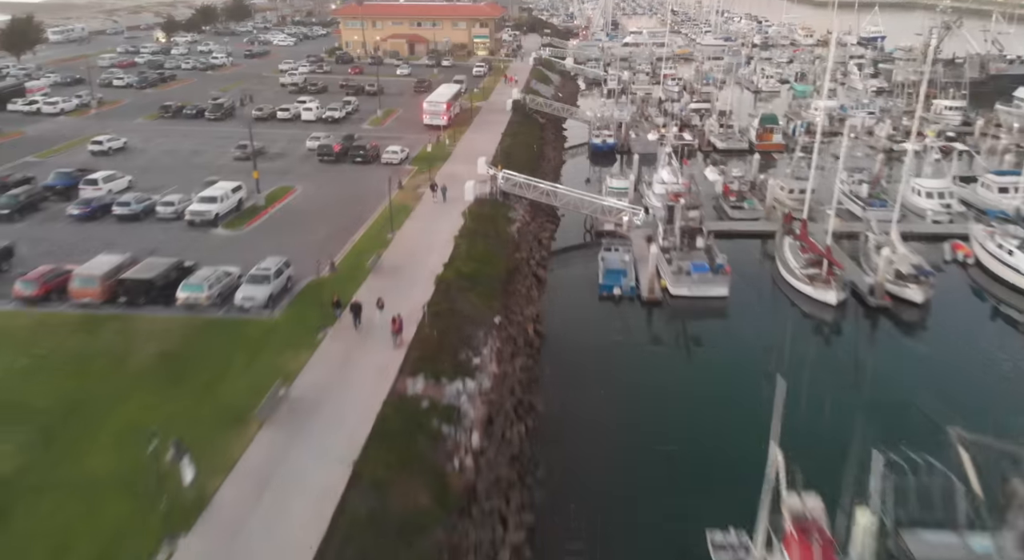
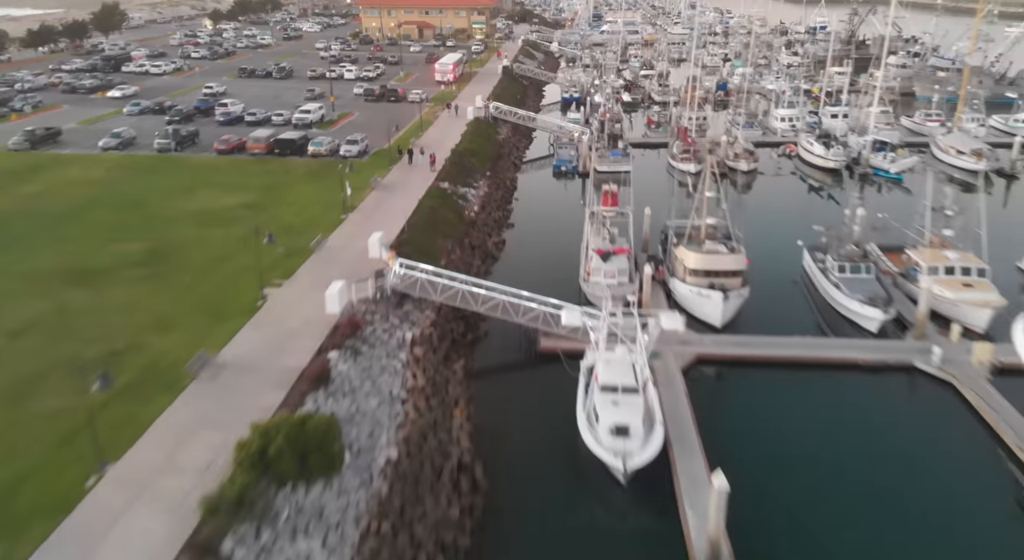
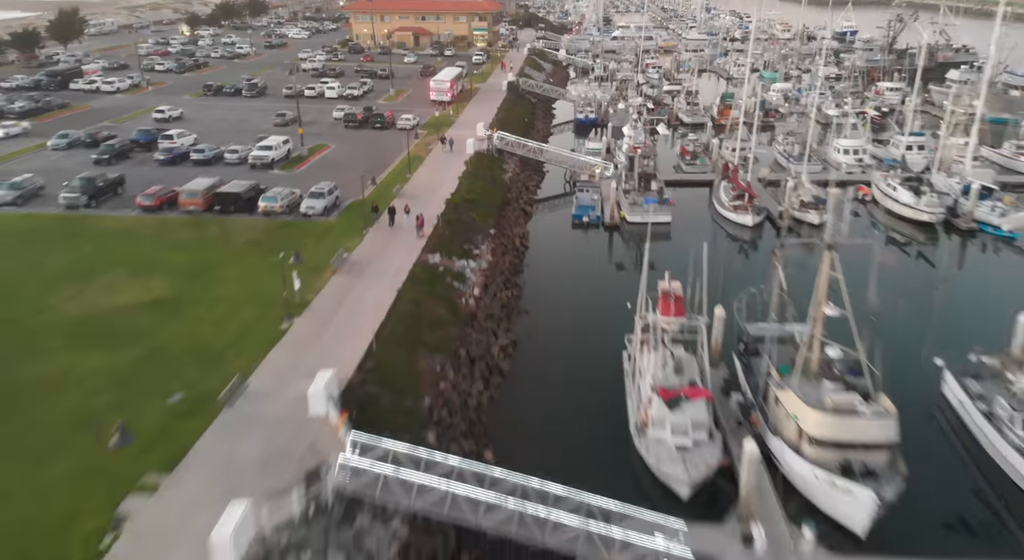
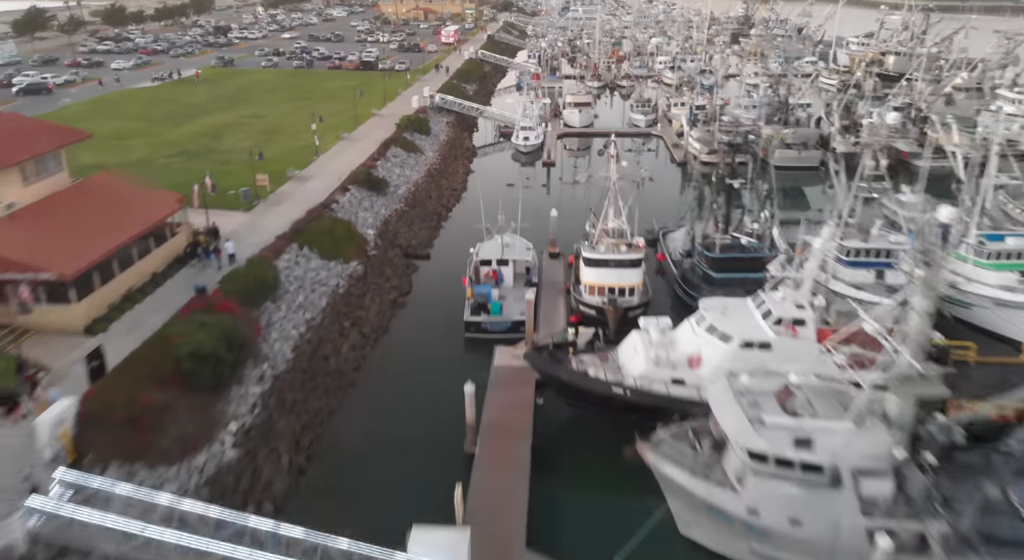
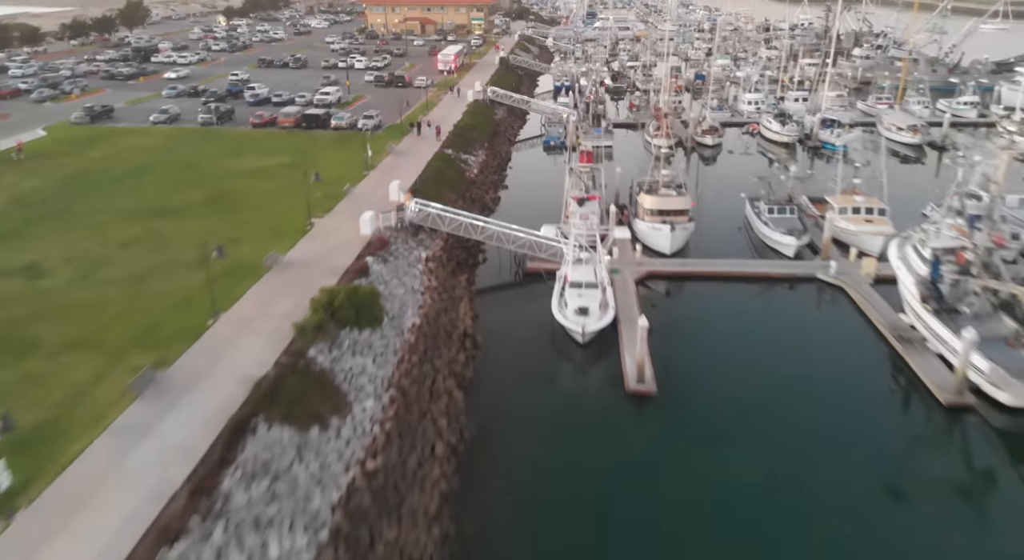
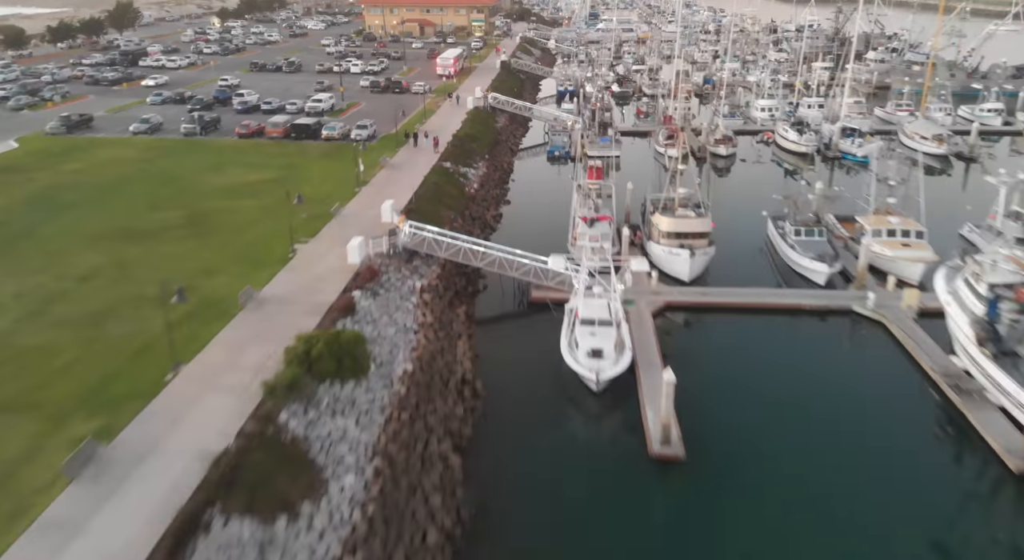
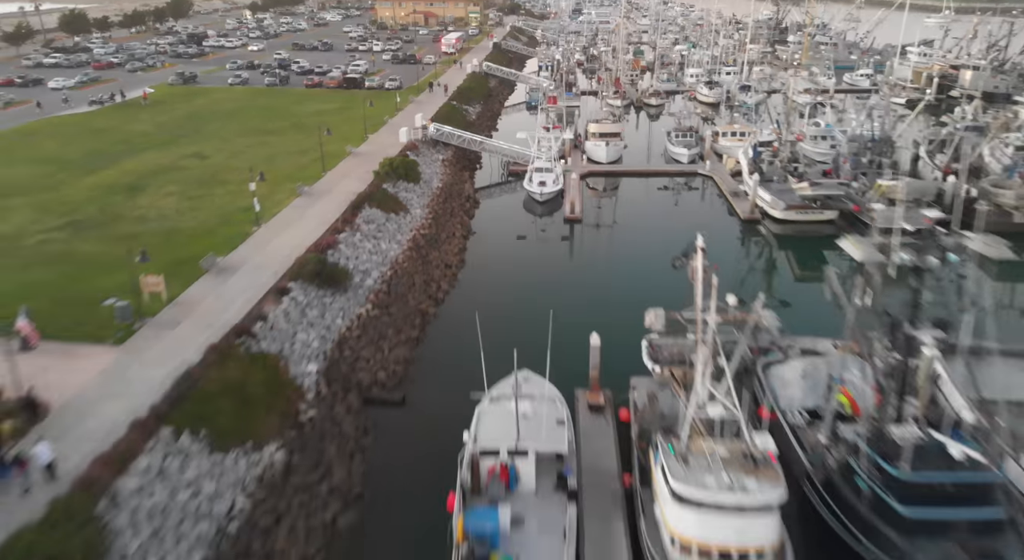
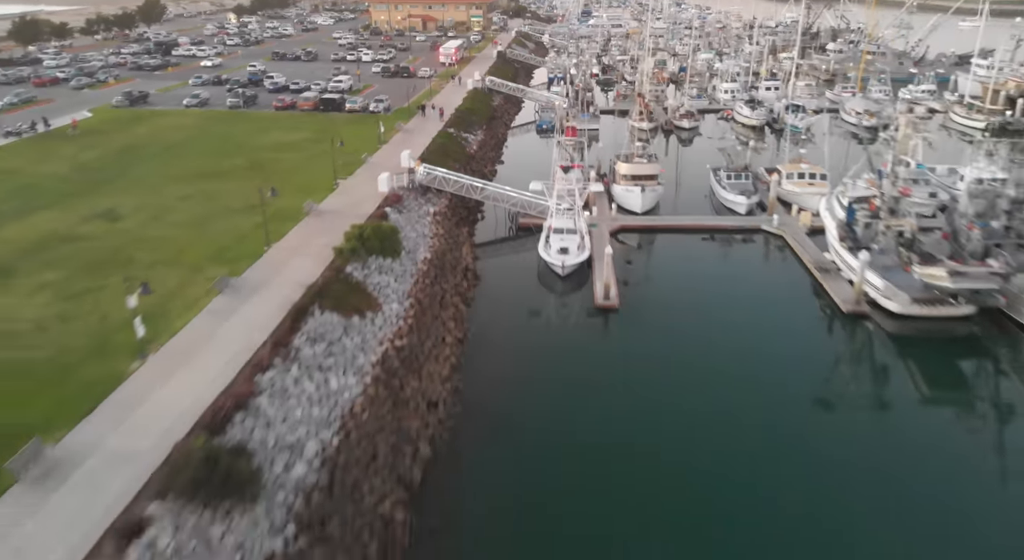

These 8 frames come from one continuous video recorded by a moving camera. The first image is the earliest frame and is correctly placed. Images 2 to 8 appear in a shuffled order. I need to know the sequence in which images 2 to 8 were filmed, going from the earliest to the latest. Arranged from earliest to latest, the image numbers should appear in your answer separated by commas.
3, 2, 6, 5, 8, 7, 4
